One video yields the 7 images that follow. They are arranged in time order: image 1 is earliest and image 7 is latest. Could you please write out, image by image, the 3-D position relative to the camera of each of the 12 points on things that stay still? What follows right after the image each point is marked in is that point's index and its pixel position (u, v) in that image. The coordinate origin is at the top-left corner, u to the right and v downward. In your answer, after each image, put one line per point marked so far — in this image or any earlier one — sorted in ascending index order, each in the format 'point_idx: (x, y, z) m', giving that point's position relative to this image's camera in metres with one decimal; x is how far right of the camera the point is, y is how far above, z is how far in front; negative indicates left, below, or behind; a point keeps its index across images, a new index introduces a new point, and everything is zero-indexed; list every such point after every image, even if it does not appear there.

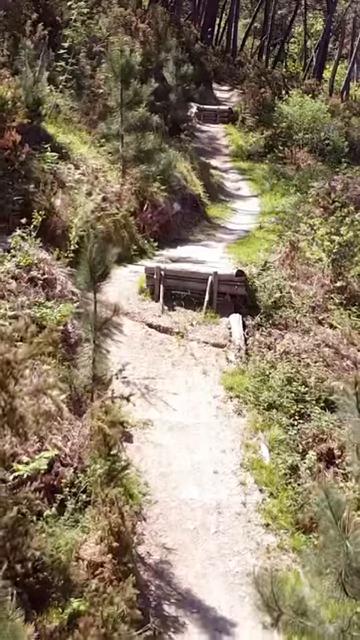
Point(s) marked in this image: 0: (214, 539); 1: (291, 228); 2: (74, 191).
0: (+0.4, -2.4, +8.7) m
1: (+2.1, +1.8, +15.1) m
2: (-1.7, +2.0, +12.5) m
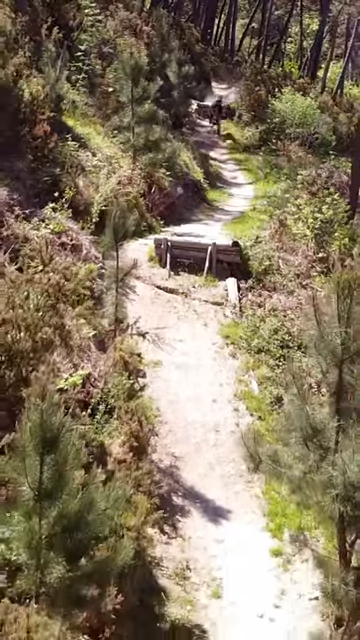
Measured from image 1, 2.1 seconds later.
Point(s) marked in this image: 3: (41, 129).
0: (+0.5, -1.7, +10.7) m
1: (+2.2, +2.4, +17.2) m
2: (-1.6, +2.7, +14.6) m
3: (-2.4, +3.4, +14.2) m
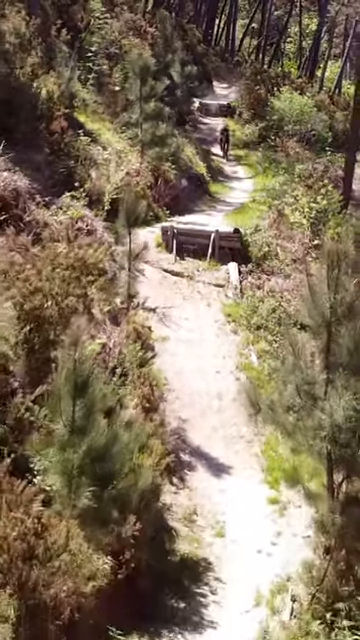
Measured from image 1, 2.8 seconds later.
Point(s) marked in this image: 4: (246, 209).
0: (+0.5, -1.4, +11.9) m
1: (+2.3, +2.7, +18.3) m
2: (-1.5, +3.0, +15.7) m
3: (-2.3, +3.7, +15.3) m
4: (+1.5, +2.6, +18.4) m
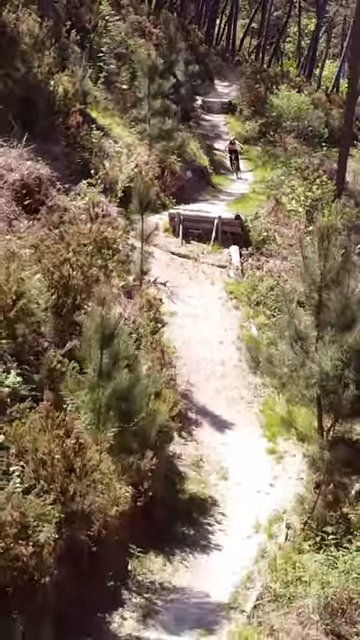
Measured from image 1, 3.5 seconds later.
0: (+0.7, -1.0, +13.2) m
1: (+2.4, +3.2, +19.6) m
2: (-1.4, +3.4, +17.1) m
3: (-2.2, +4.2, +16.6) m
4: (+1.6, +3.0, +19.7) m
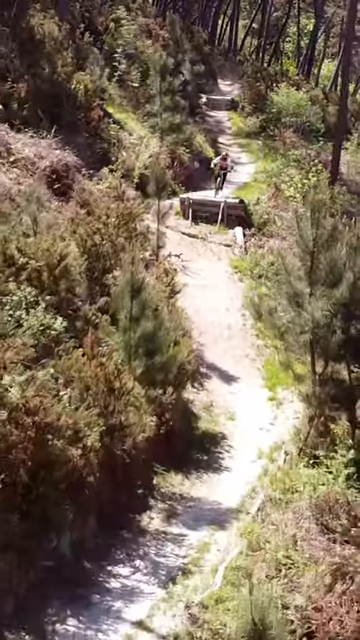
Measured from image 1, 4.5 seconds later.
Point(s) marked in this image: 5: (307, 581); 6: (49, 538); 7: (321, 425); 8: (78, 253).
0: (+0.9, -0.4, +15.1) m
1: (+2.6, +3.8, +21.5) m
2: (-1.2, +4.0, +18.9) m
3: (-2.0, +4.8, +18.5) m
4: (+1.9, +3.6, +21.6) m
5: (+1.4, -2.8, +8.6) m
6: (-1.5, -2.4, +8.9) m
7: (+2.0, -1.5, +11.6) m
8: (-1.6, +1.0, +12.1) m
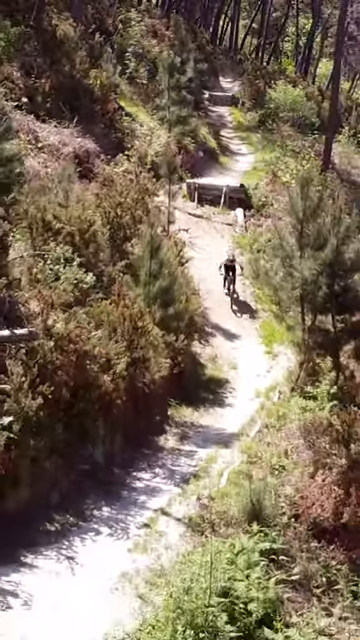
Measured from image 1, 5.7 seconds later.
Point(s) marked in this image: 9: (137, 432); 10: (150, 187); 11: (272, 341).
0: (+1.1, +0.3, +17.1) m
1: (+2.8, +4.5, +23.6) m
2: (-1.0, +4.8, +21.0) m
3: (-1.8, +5.5, +20.6) m
4: (+2.0, +4.3, +23.6) m
5: (+1.5, -2.1, +10.7) m
6: (-1.3, -1.7, +11.0) m
7: (+2.2, -0.8, +13.7) m
8: (-1.4, +1.7, +14.1) m
9: (-0.7, -1.7, +12.1) m
10: (-0.7, +2.8, +17.1) m
11: (+1.9, -0.4, +16.2) m
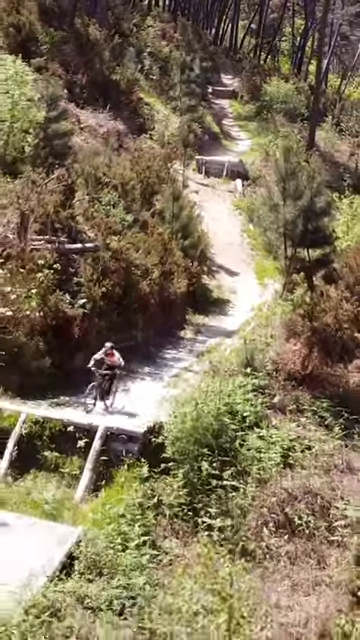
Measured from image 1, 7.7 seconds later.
0: (+1.4, +1.9, +21.9) m
1: (+3.1, +6.1, +28.3) m
2: (-0.7, +6.3, +25.8) m
3: (-1.5, +7.1, +25.3) m
4: (+2.4, +5.9, +28.4) m
5: (+1.9, -0.5, +15.5) m
6: (-1.0, -0.2, +15.8) m
7: (+2.6, +0.8, +18.5) m
8: (-1.0, +3.3, +18.9) m
9: (-0.3, -0.1, +16.9) m
10: (-0.3, +4.4, +21.9) m
11: (+2.2, +1.1, +21.0) m
